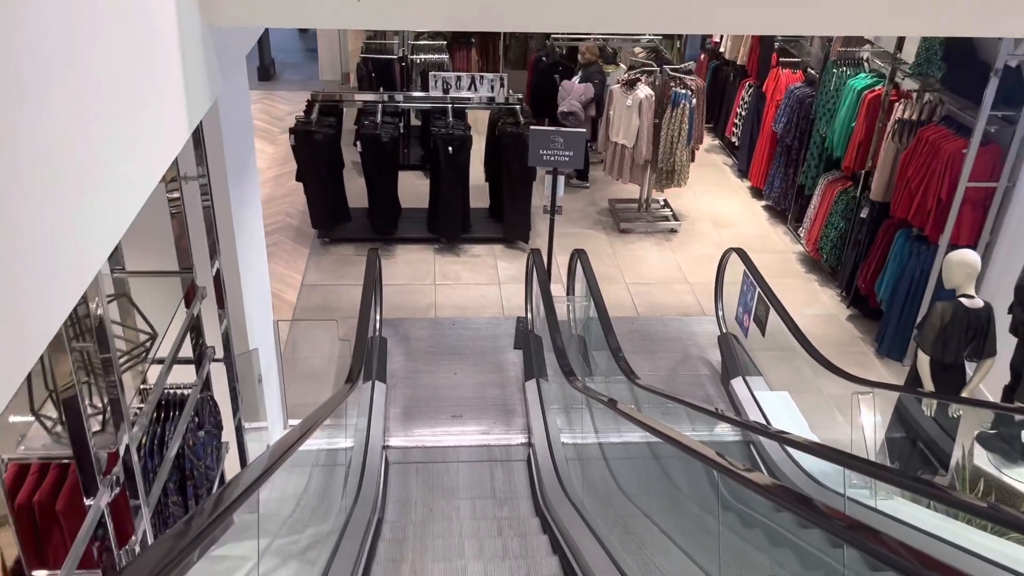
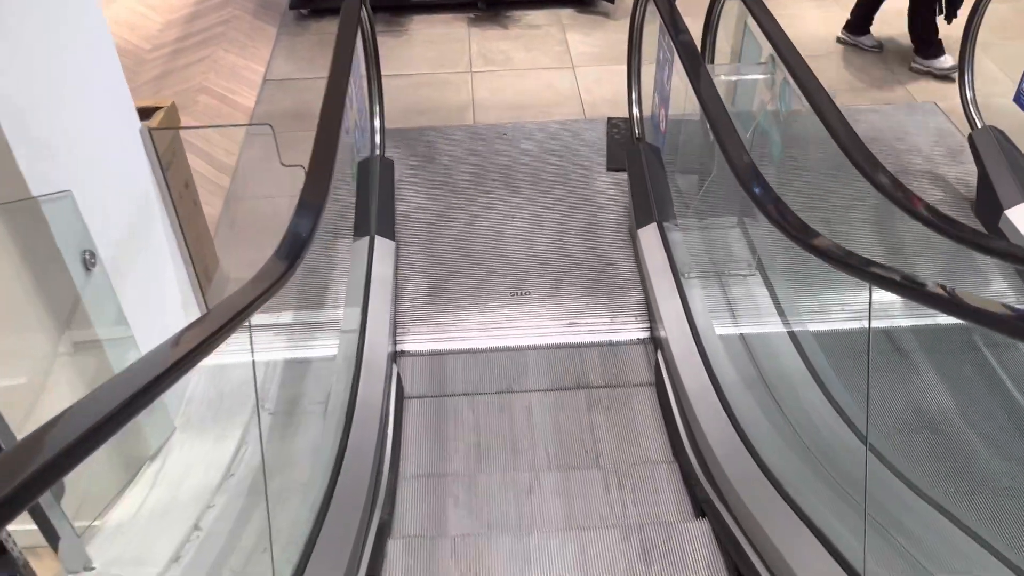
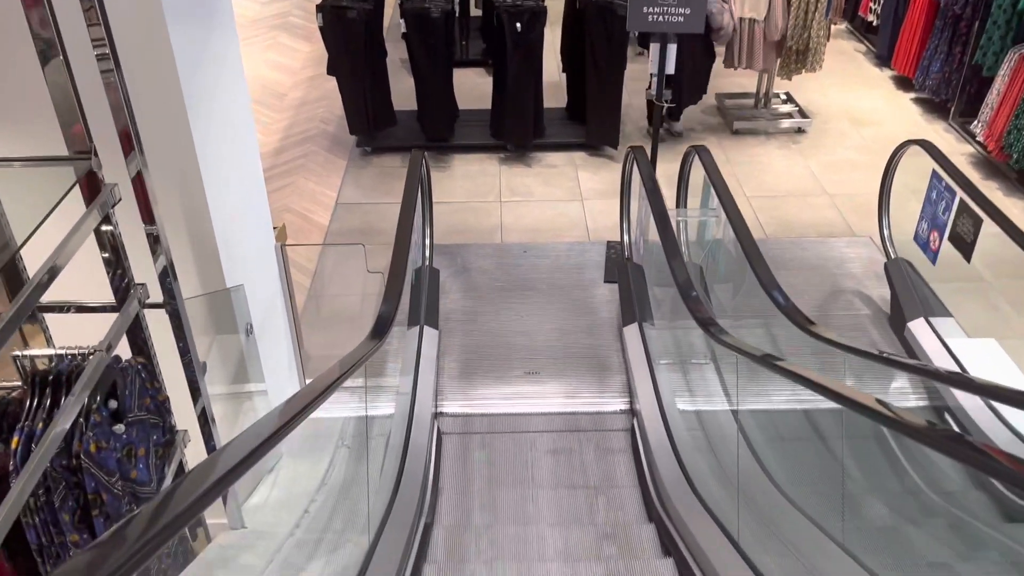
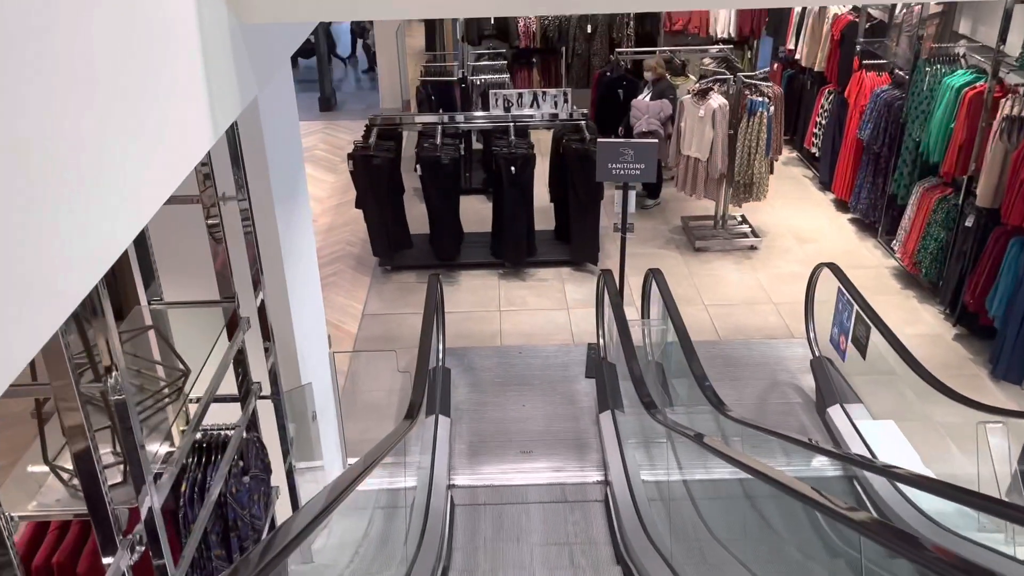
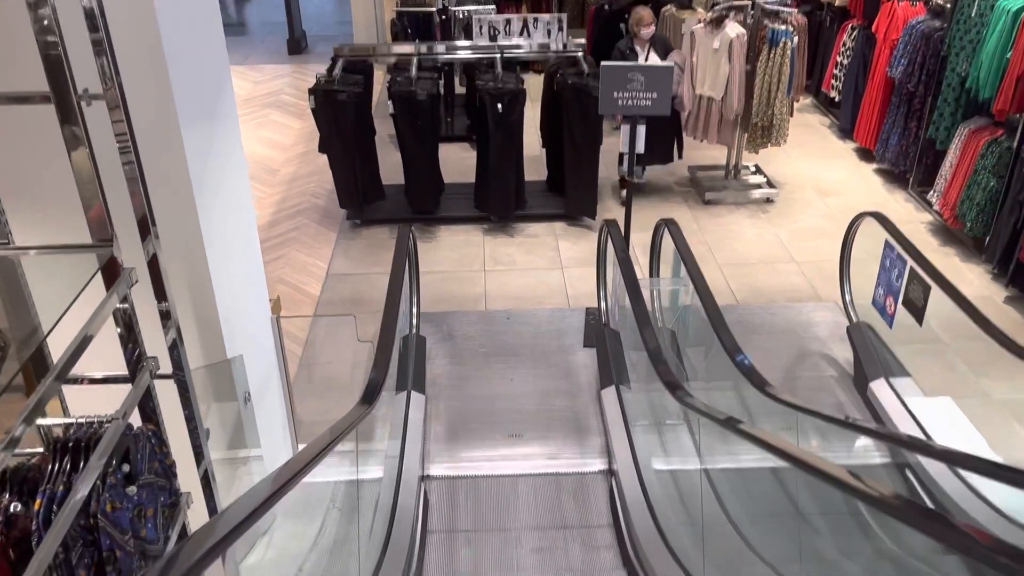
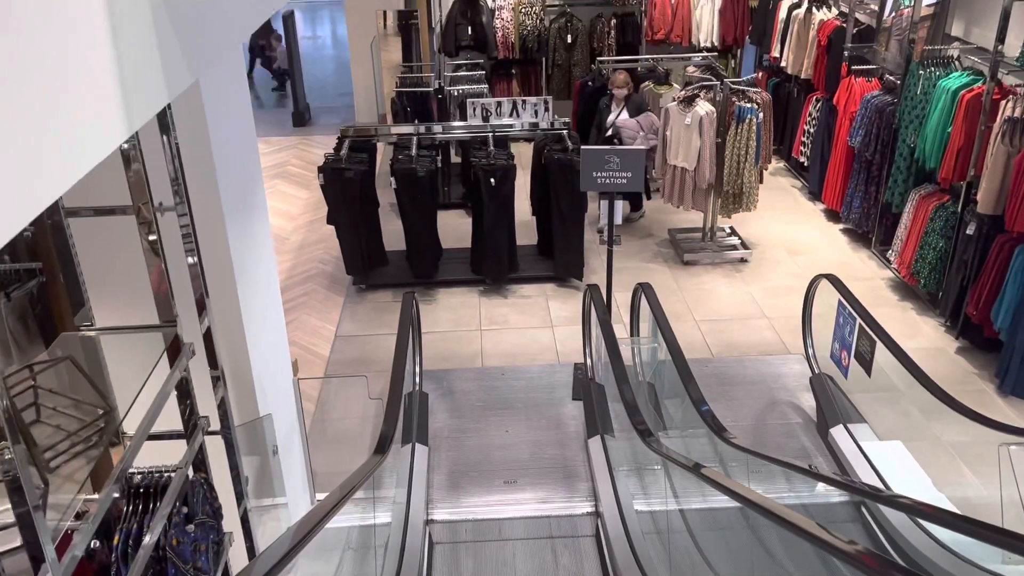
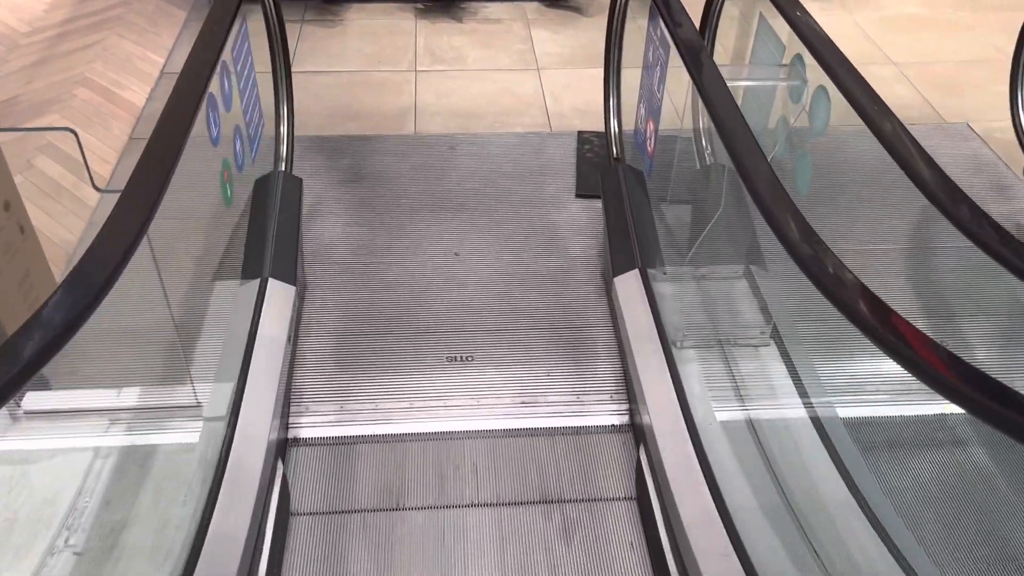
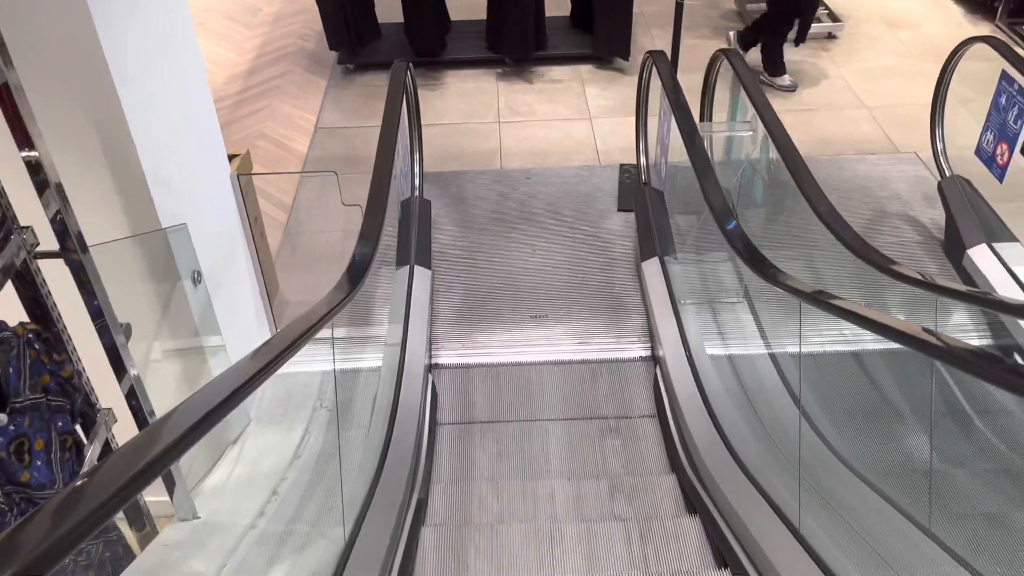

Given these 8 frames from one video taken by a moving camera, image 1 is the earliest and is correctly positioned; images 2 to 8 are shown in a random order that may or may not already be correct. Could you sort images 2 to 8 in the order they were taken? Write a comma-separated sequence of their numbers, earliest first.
4, 6, 5, 3, 8, 2, 7
